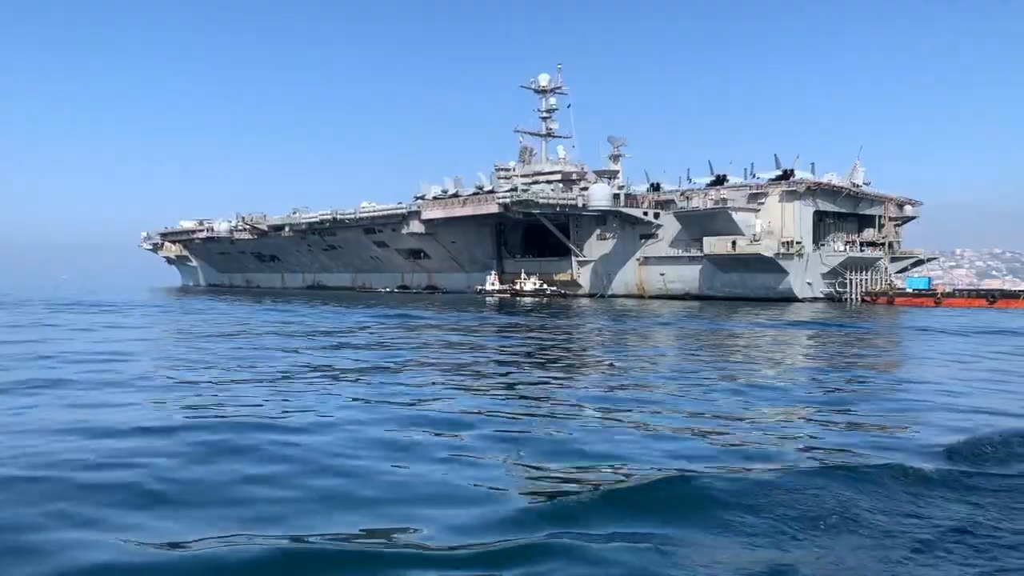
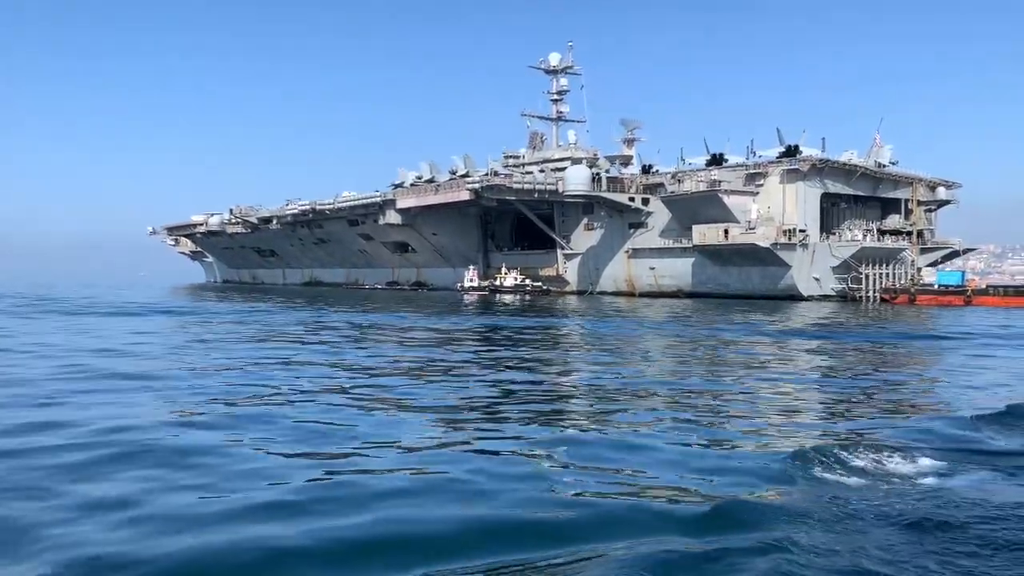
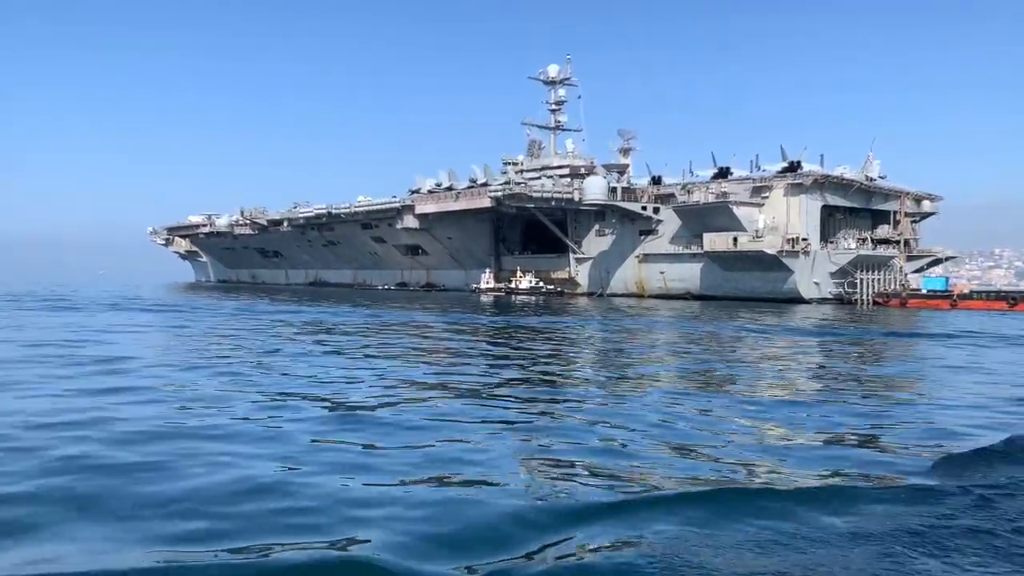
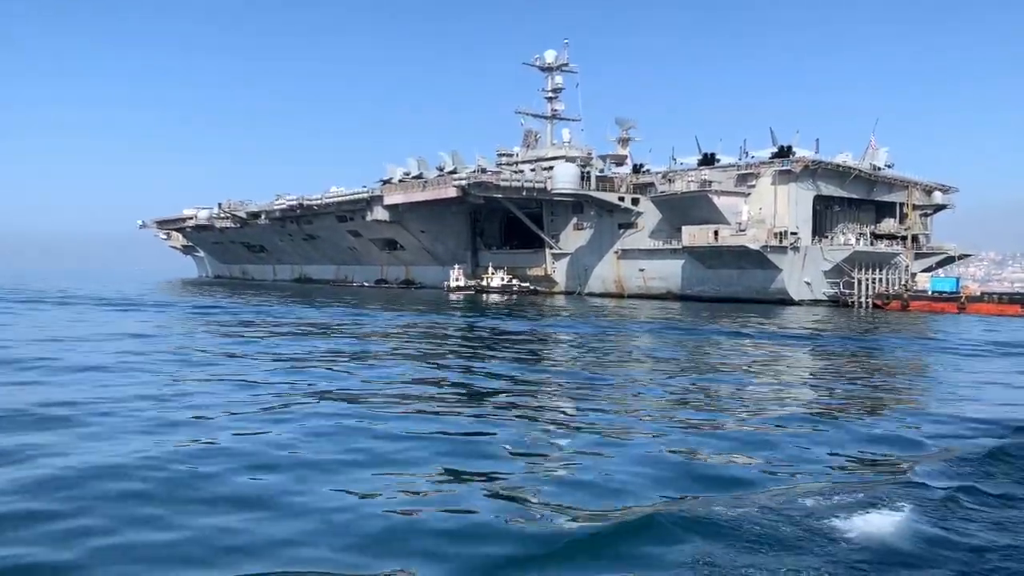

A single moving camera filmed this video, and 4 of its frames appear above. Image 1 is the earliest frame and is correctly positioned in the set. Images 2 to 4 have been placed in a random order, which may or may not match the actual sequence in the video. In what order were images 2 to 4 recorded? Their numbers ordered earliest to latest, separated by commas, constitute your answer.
3, 2, 4
